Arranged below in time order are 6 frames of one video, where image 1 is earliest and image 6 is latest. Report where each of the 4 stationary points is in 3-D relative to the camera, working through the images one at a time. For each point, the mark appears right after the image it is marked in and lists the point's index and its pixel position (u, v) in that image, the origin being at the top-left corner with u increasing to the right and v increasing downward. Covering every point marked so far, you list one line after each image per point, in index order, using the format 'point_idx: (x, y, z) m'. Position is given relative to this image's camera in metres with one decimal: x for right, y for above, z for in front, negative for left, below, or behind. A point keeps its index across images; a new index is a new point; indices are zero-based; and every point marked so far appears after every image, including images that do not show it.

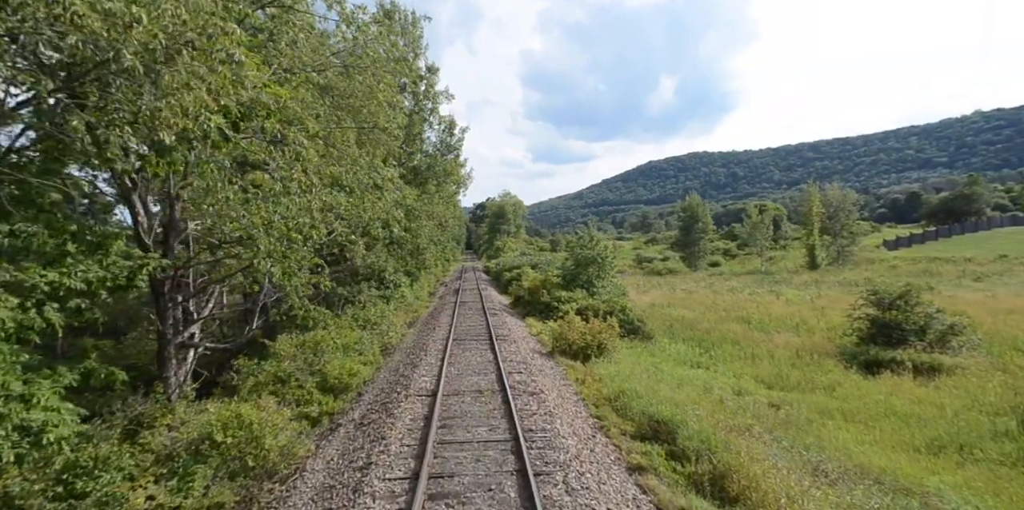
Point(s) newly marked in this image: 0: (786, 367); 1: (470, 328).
0: (+8.4, -3.4, +16.5) m
1: (-1.4, -2.5, +18.8) m
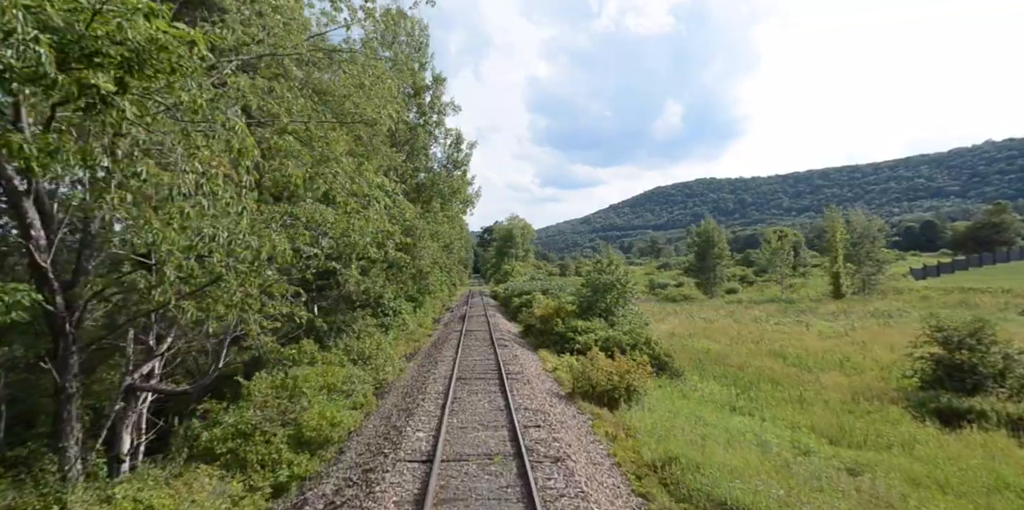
0: (+8.7, -4.2, +14.2) m
1: (-1.0, -3.3, +16.6) m
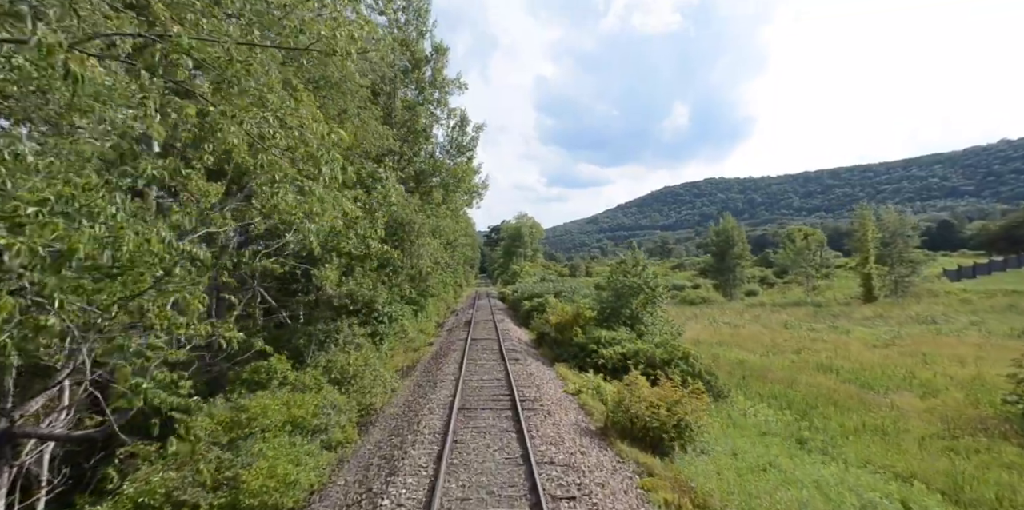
0: (+9.0, -4.2, +11.2) m
1: (-0.6, -3.3, +13.8) m
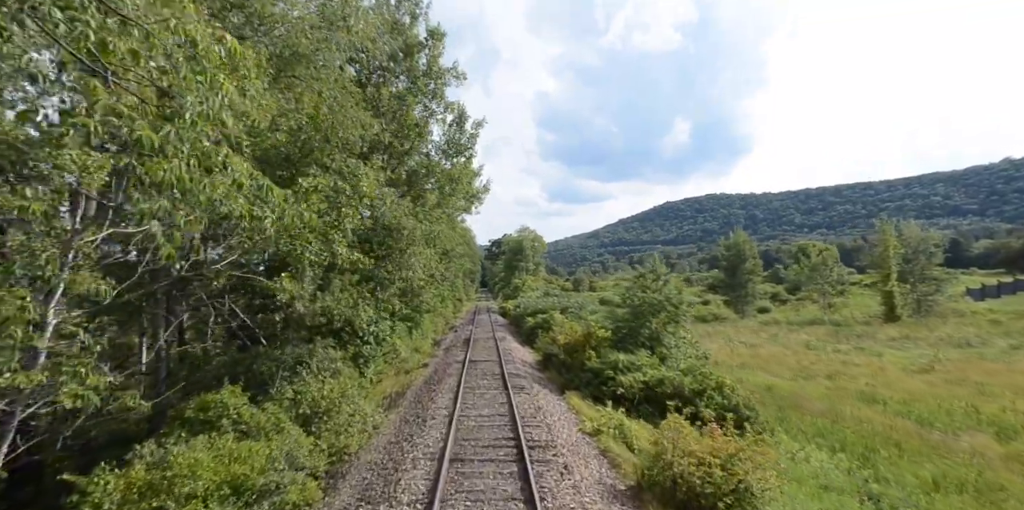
0: (+9.1, -4.4, +8.8) m
1: (-0.5, -3.5, +11.4) m
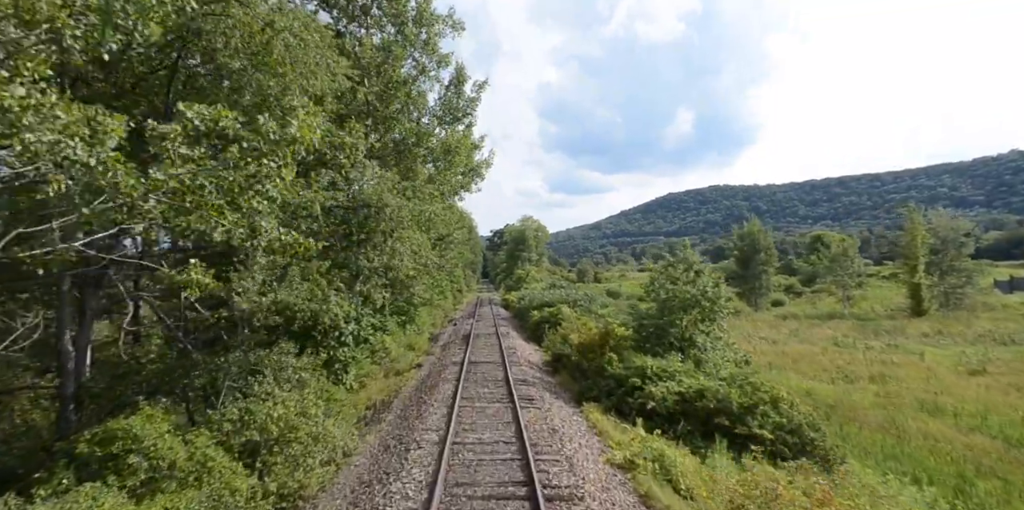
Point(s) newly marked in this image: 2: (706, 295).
0: (+9.3, -4.2, +6.2) m
1: (-0.4, -3.2, +8.8) m
2: (+5.3, -1.1, +15.1) m
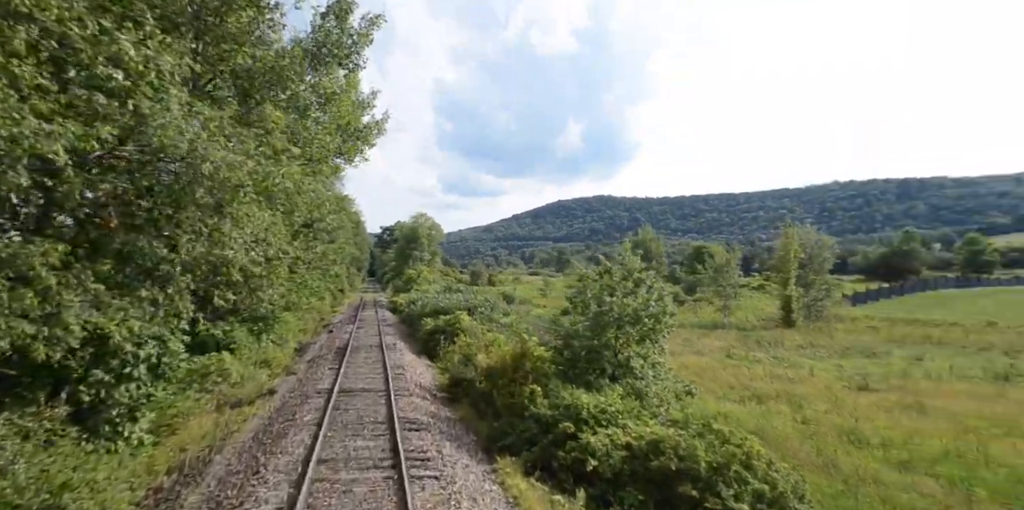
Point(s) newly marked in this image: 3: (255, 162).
0: (+8.5, -4.5, +4.3) m
1: (-1.5, -3.1, +4.9) m
2: (+3.0, -1.2, +12.2) m
3: (-4.2, +1.4, +8.5) m
